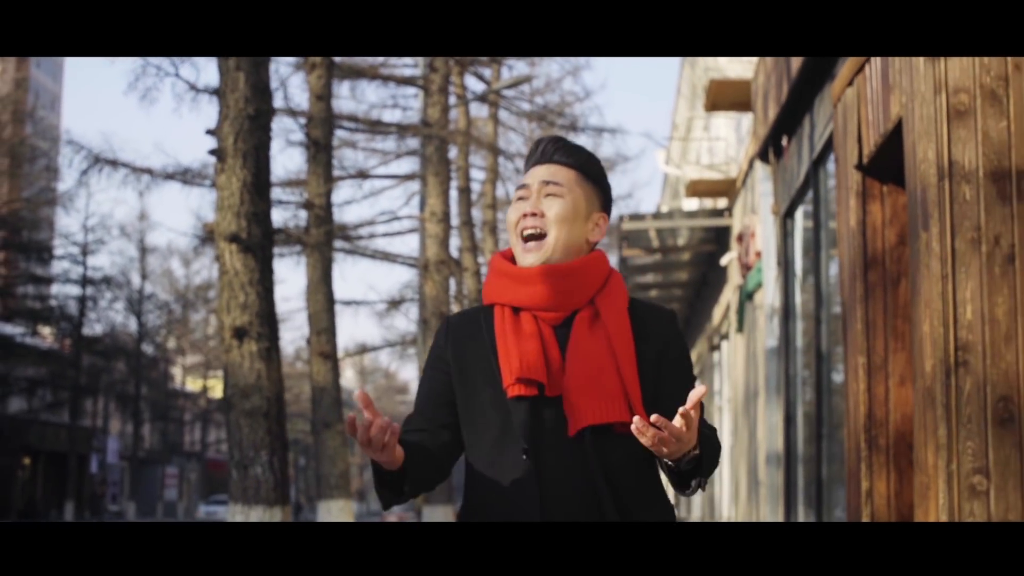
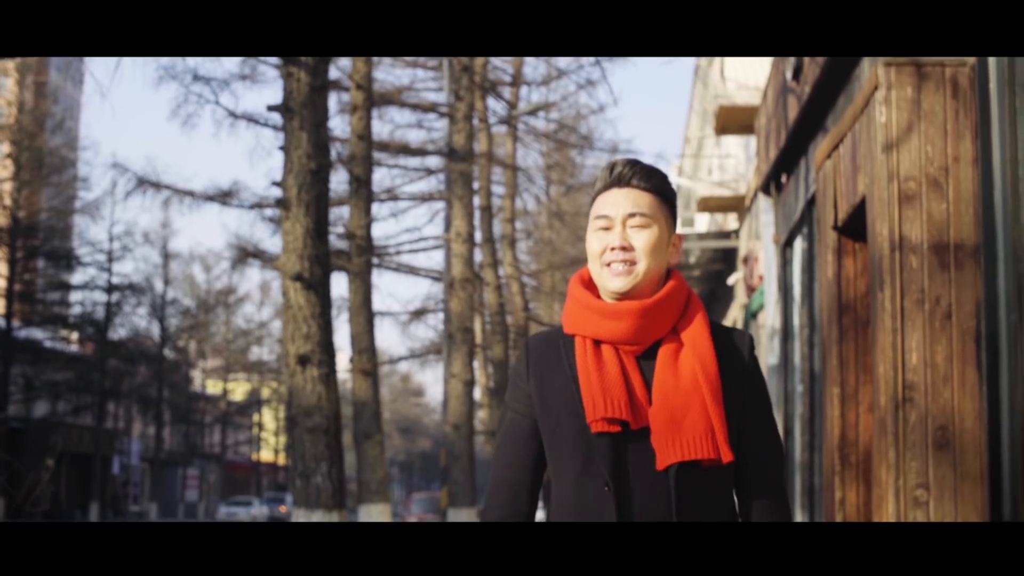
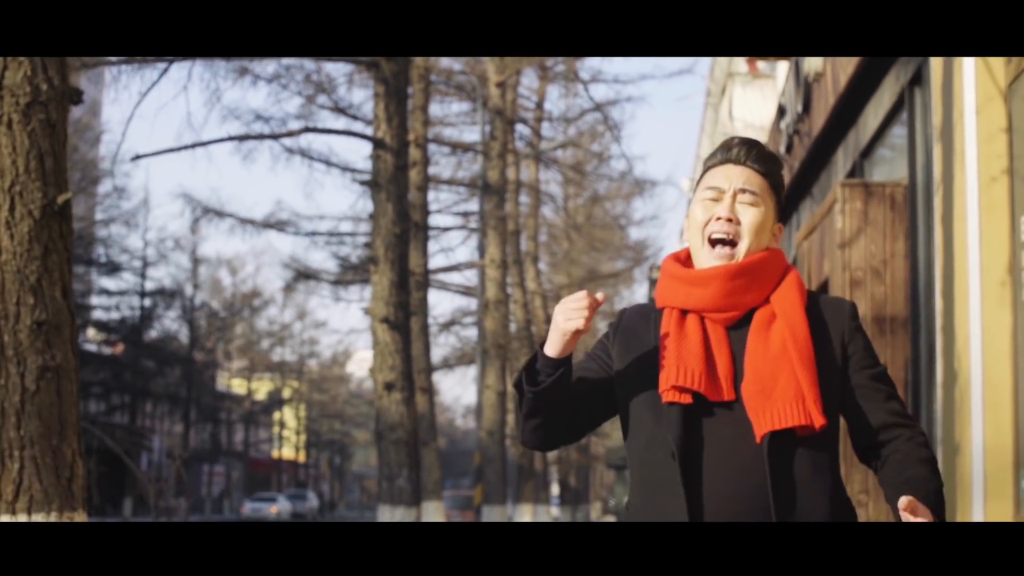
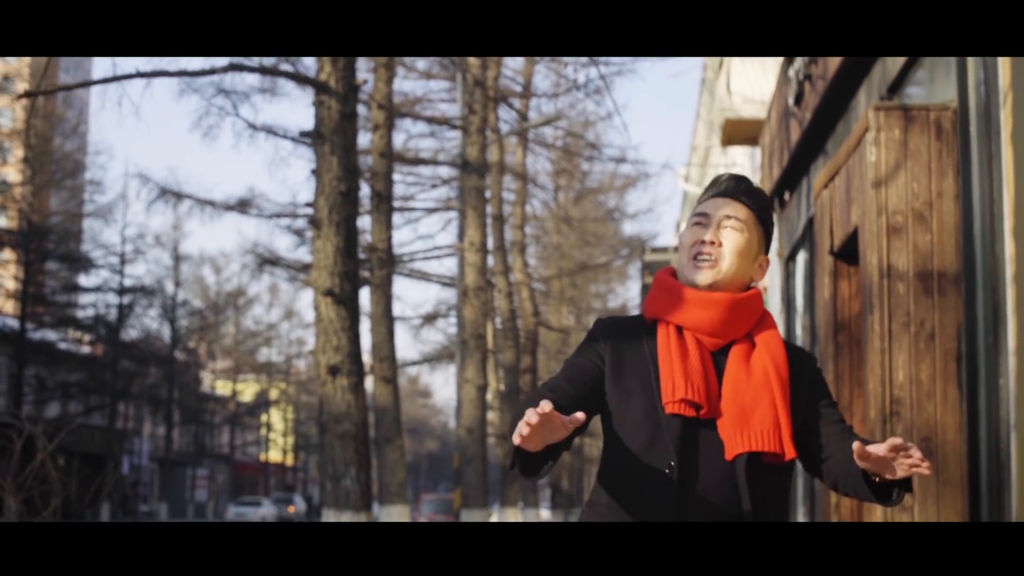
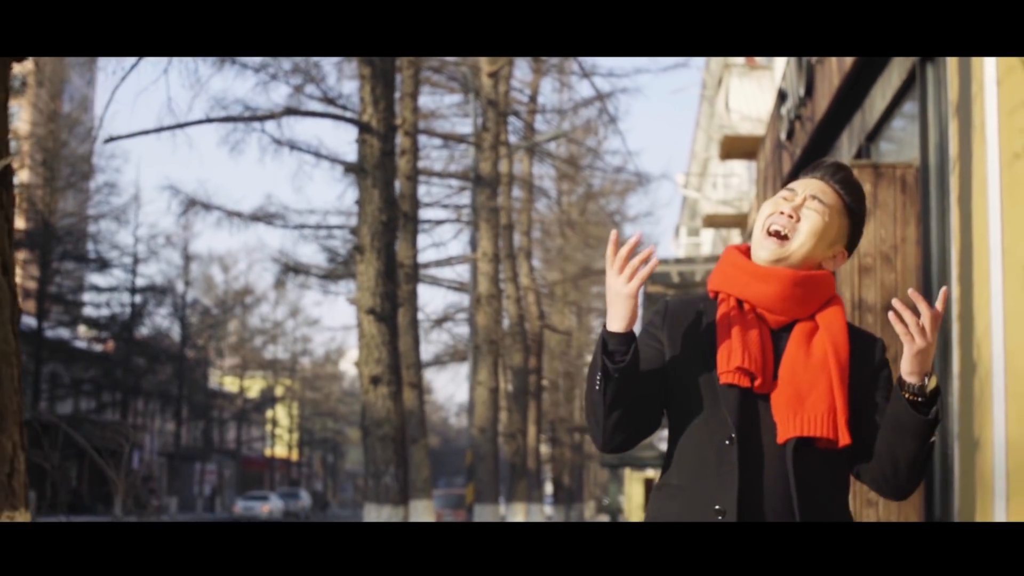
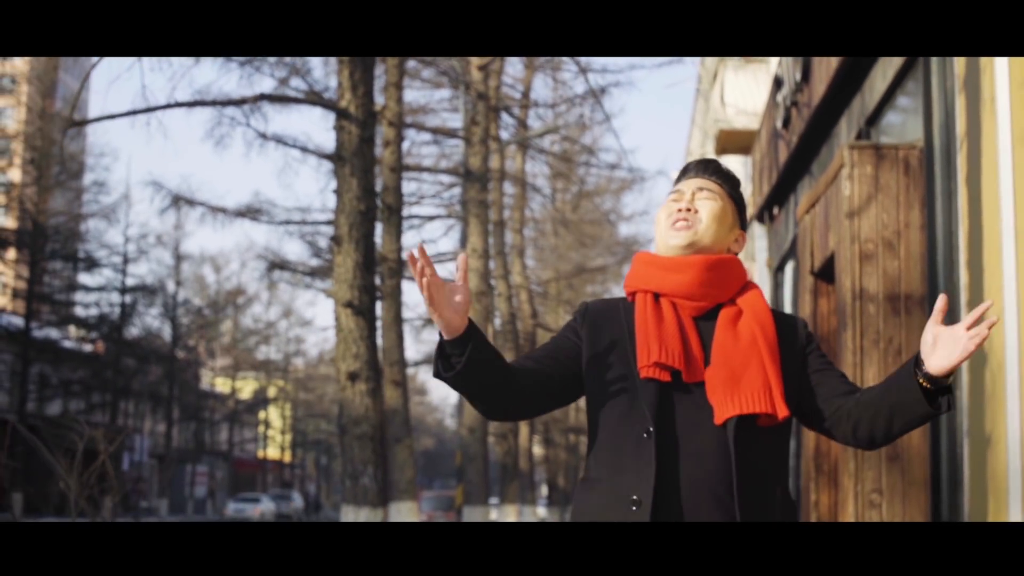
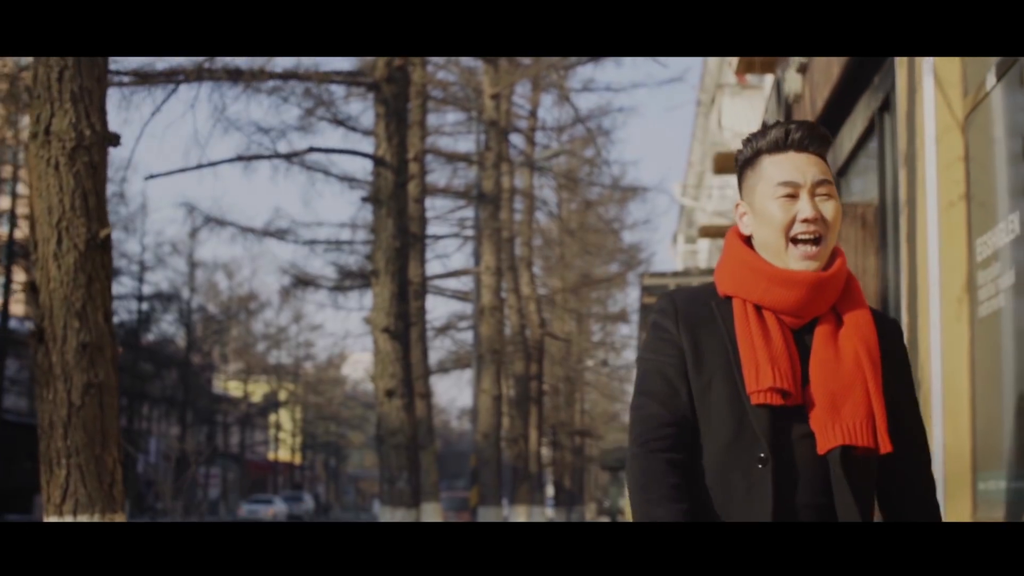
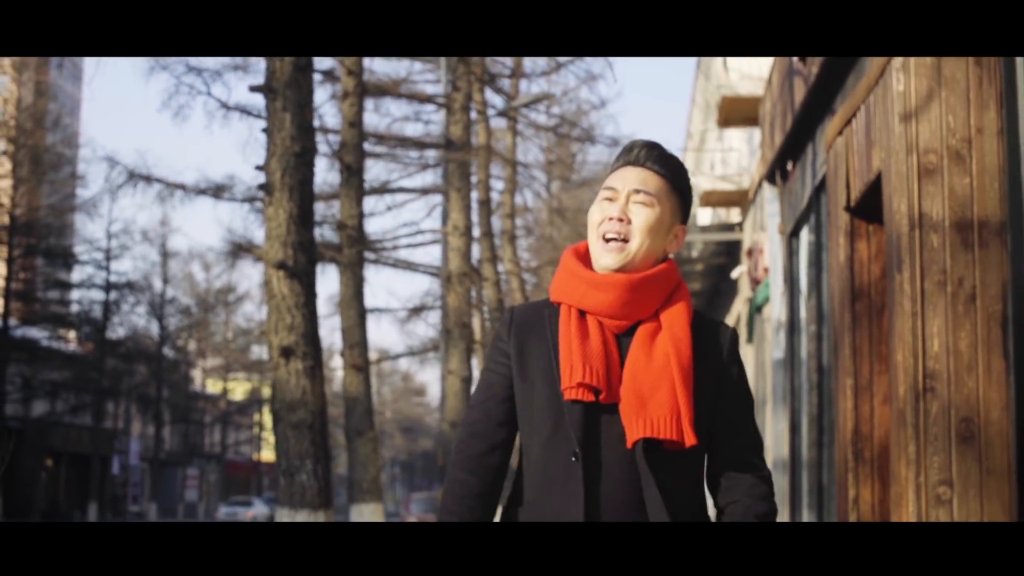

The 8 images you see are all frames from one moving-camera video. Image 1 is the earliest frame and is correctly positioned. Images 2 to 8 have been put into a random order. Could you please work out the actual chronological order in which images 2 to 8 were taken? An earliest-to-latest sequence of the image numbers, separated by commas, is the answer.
8, 2, 4, 6, 5, 3, 7
